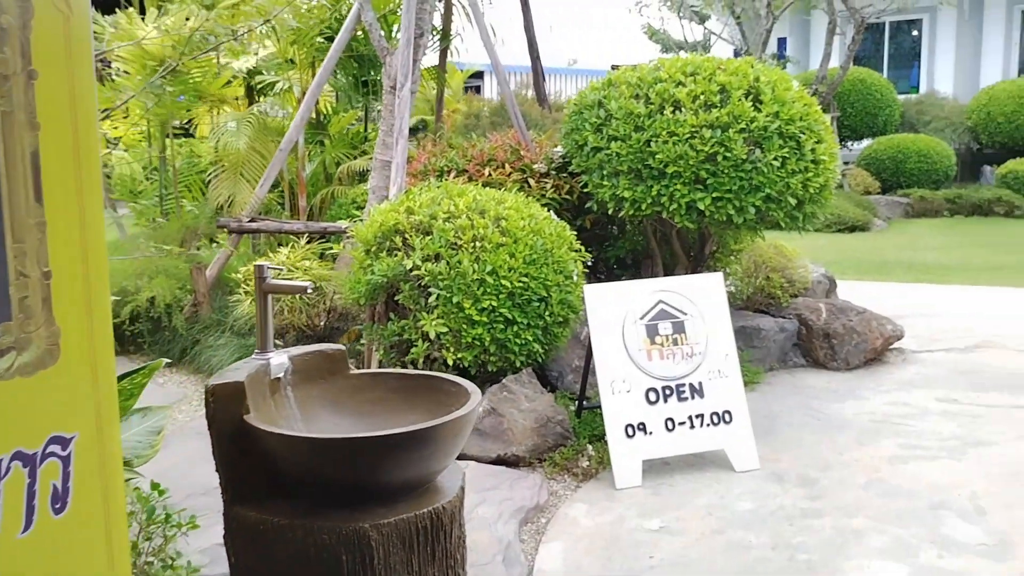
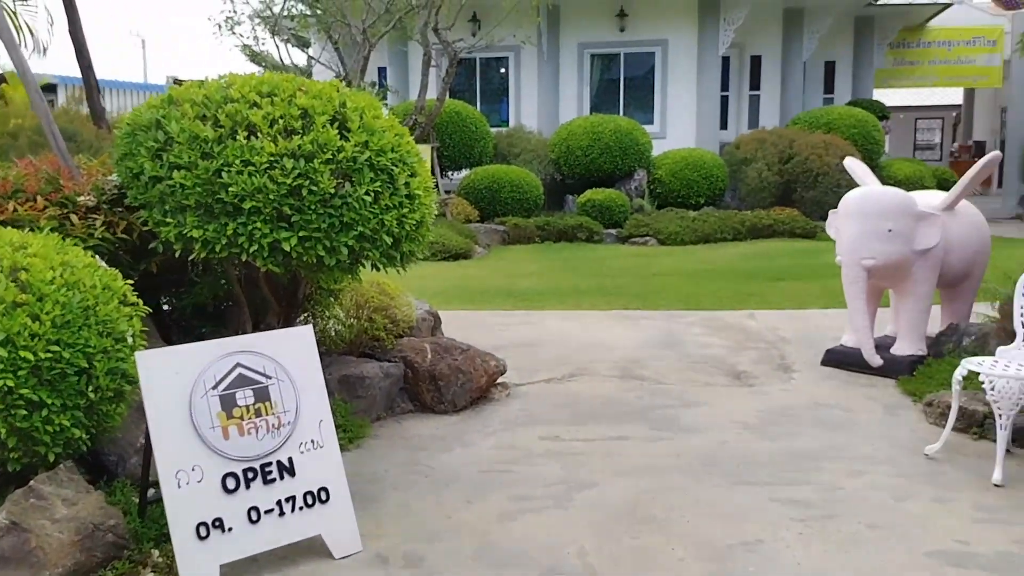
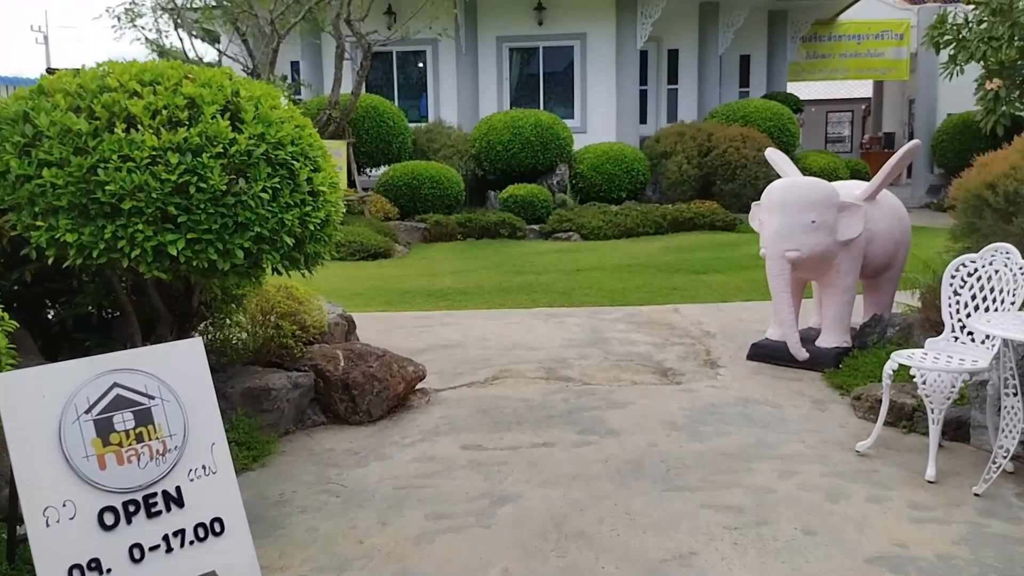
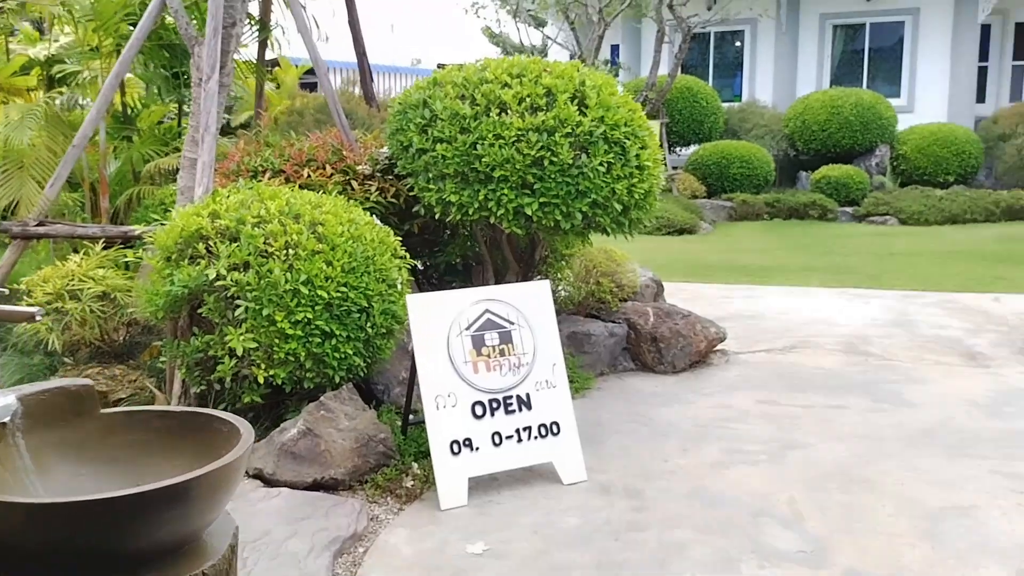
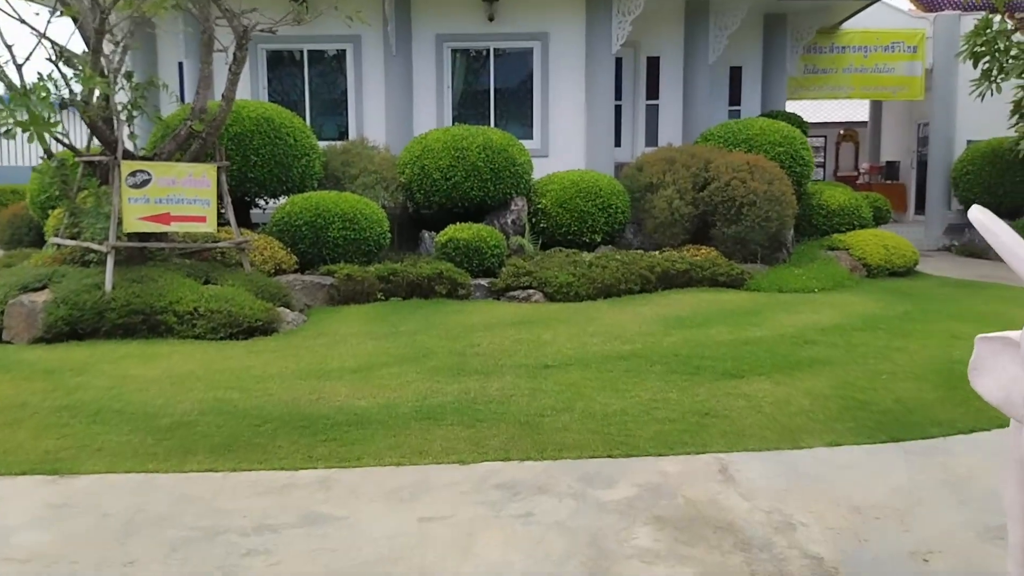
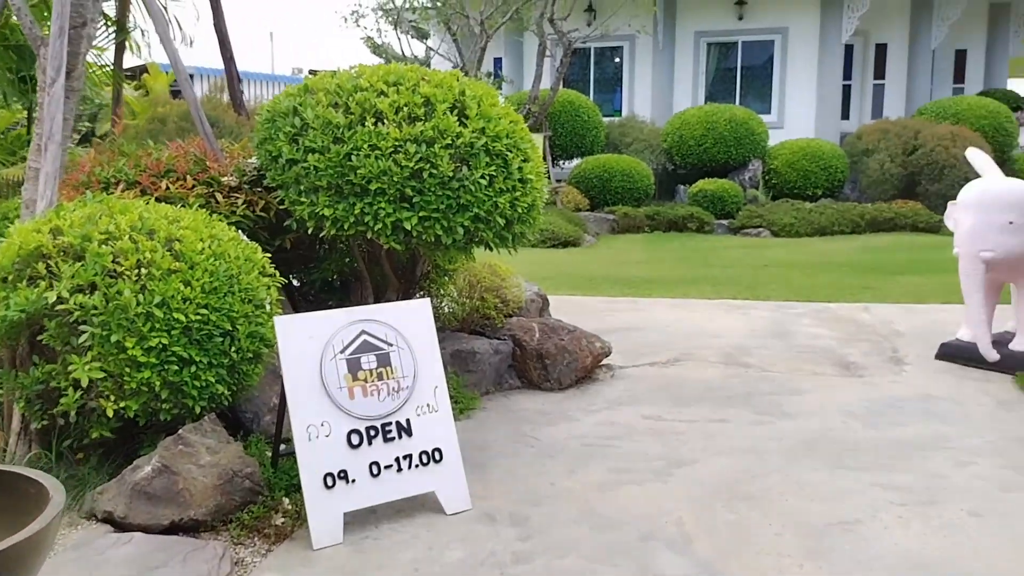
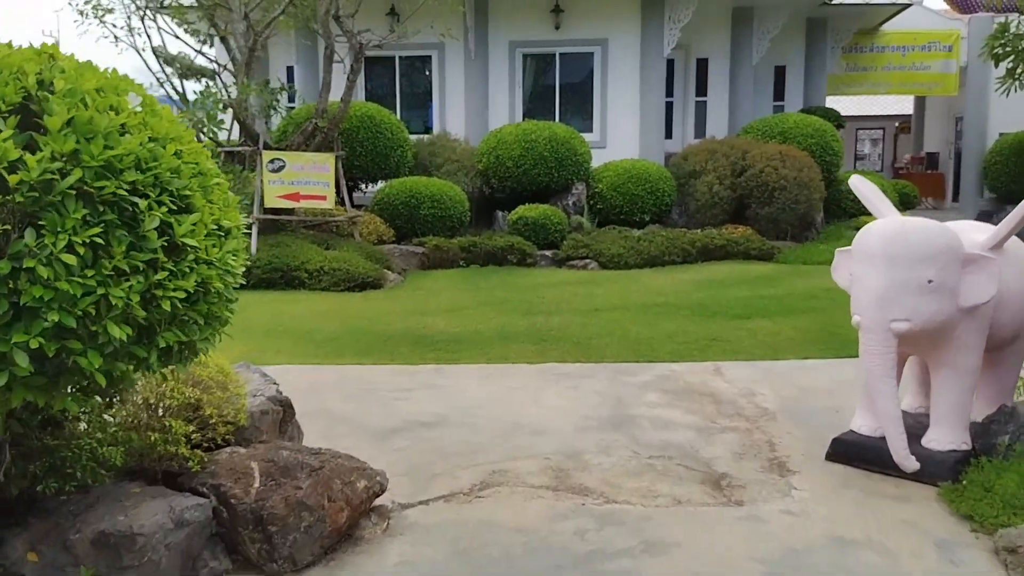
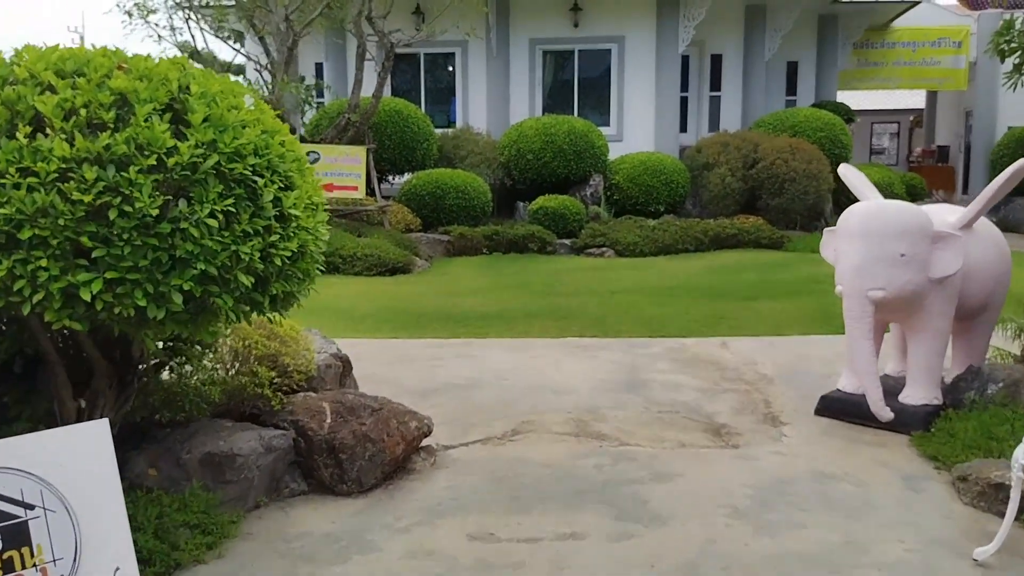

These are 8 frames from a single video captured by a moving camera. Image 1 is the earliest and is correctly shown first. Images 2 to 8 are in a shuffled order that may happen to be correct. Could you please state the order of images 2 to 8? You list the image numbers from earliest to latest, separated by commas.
4, 6, 2, 3, 8, 7, 5
